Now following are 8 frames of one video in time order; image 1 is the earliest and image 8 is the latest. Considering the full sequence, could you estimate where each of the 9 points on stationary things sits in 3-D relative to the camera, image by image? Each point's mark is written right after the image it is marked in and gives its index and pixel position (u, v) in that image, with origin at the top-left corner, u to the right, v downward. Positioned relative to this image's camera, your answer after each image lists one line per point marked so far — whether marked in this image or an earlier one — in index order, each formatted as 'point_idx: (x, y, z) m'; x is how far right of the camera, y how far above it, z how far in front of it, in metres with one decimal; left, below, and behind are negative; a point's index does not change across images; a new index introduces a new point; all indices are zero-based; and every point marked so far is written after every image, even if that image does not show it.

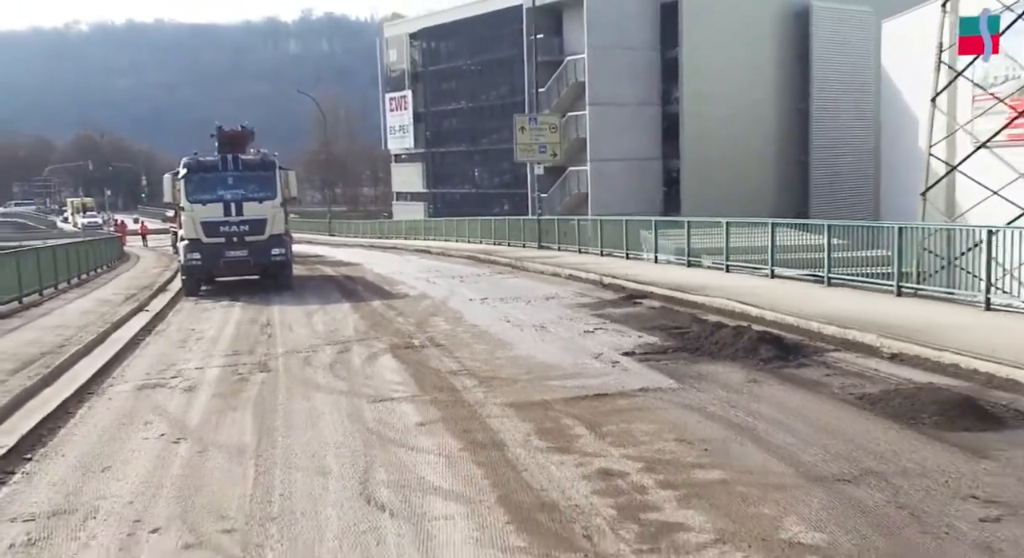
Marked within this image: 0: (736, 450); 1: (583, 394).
0: (+1.6, -1.2, +8.2) m
1: (+0.7, -1.1, +10.8) m
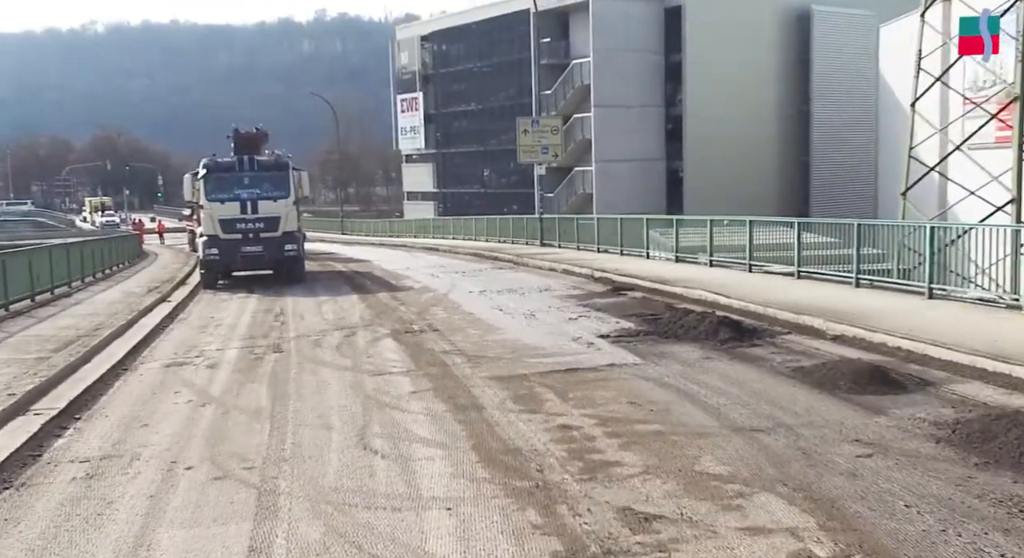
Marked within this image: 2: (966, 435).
0: (+1.4, -1.1, +9.7) m
1: (+0.5, -0.9, +12.3) m
2: (+3.2, -1.1, +8.0) m
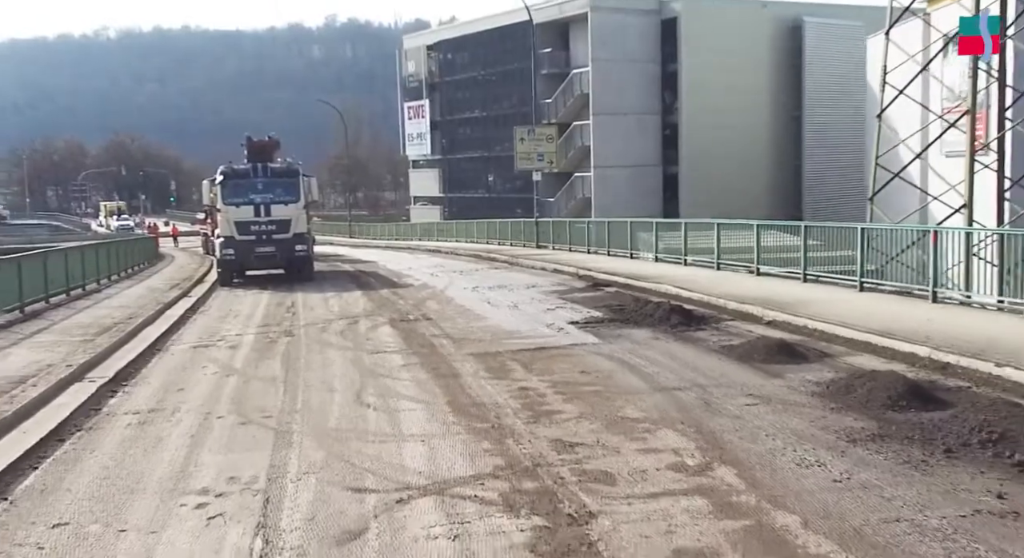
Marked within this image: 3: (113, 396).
0: (+1.1, -1.0, +11.8) m
1: (+0.2, -0.8, +14.4) m
2: (+2.9, -1.0, +10.1) m
3: (-4.2, -1.2, +11.9) m
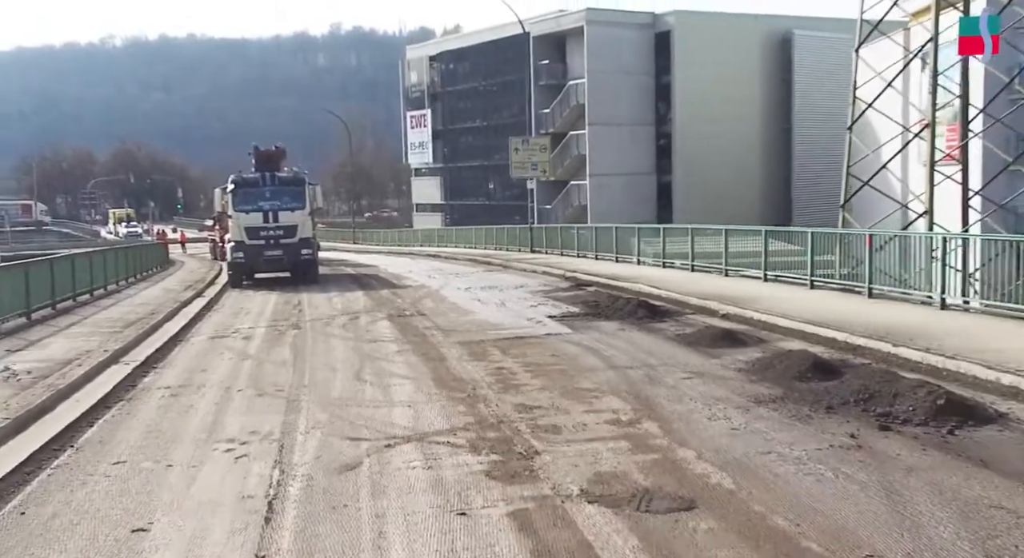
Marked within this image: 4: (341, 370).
0: (+0.8, -1.0, +13.7) m
1: (0.0, -0.8, +16.3) m
2: (+2.6, -0.9, +12.0) m
3: (-4.5, -1.2, +13.8) m
4: (-2.1, -1.1, +13.8) m
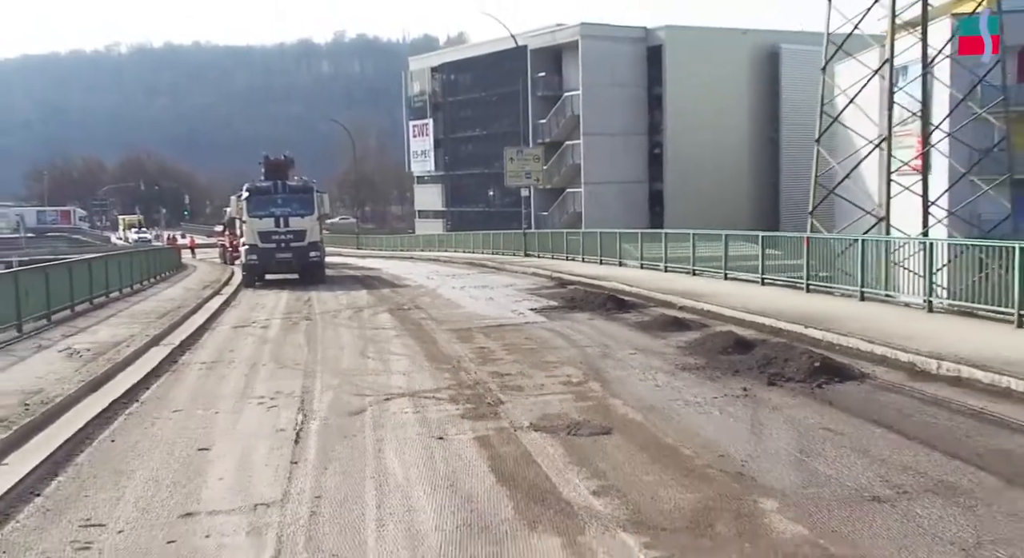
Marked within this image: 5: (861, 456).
0: (+0.5, -0.9, +16.2) m
1: (-0.3, -0.7, +18.9) m
2: (+2.3, -0.8, +14.5) m
3: (-4.8, -1.1, +16.4) m
4: (-2.4, -1.0, +16.3) m
5: (+2.5, -1.3, +8.2) m
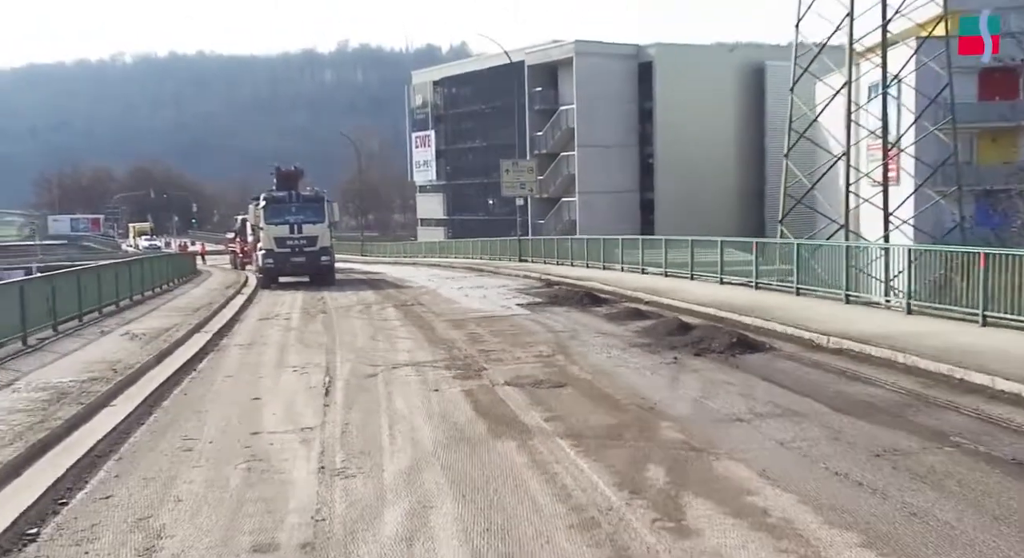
0: (+0.3, -0.8, +19.3) m
1: (-0.5, -0.7, +21.9) m
2: (+2.1, -0.8, +17.6) m
3: (-5.0, -1.0, +19.5) m
4: (-2.6, -1.0, +19.4) m
5: (+2.3, -1.2, +11.3) m
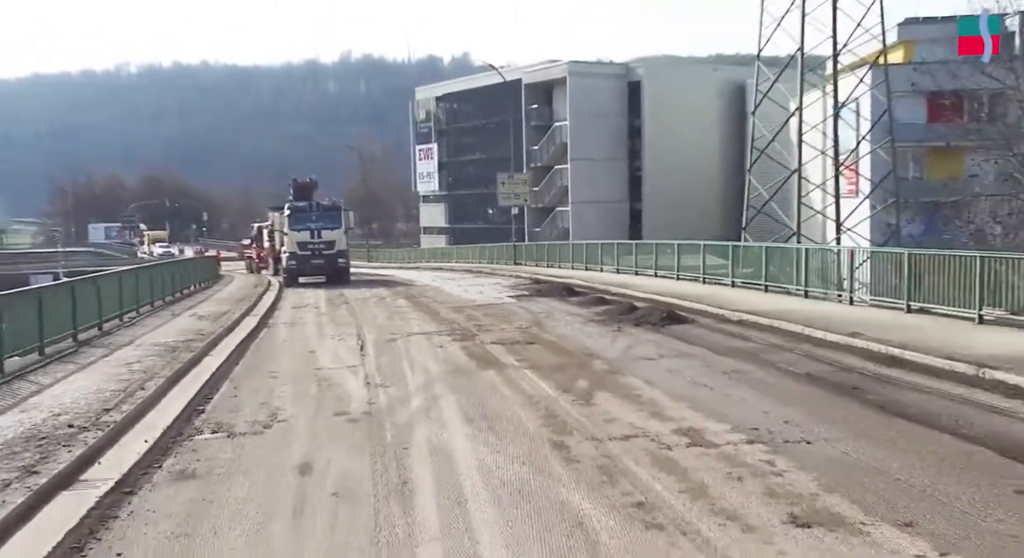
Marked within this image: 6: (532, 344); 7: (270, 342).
0: (+0.1, -0.7, +24.1) m
1: (-0.8, -0.6, +26.8) m
2: (+1.9, -0.6, +22.4) m
3: (-5.3, -0.9, +24.3) m
4: (-2.9, -0.8, +24.2) m
5: (+2.0, -1.0, +16.1) m
6: (+0.3, -1.0, +17.2) m
7: (-4.2, -1.1, +19.4) m
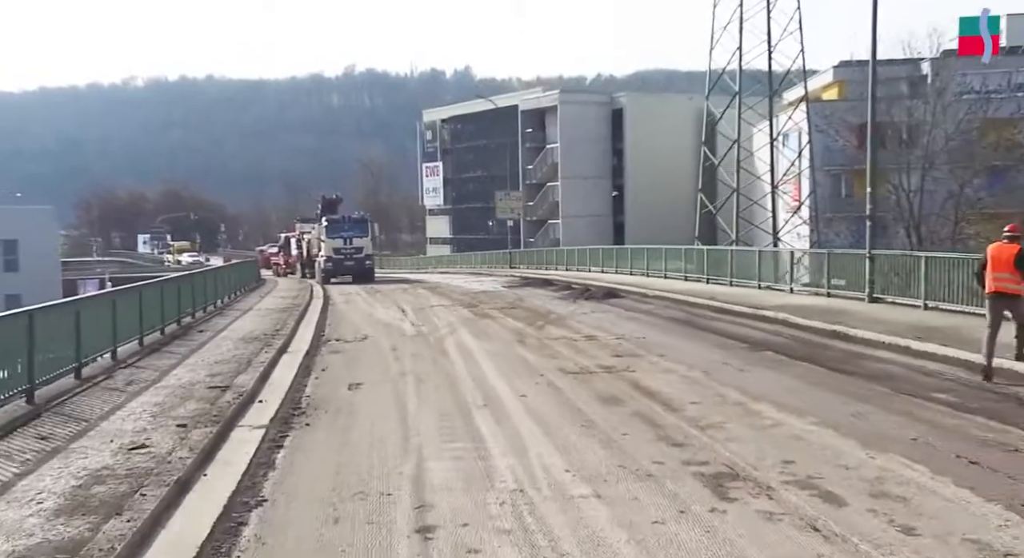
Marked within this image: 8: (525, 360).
0: (-0.2, -0.5, +33.4) m
1: (-1.0, -0.4, +36.0) m
2: (+1.6, -0.4, +31.7) m
3: (-5.5, -0.7, +33.5) m
4: (-3.1, -0.6, +33.5) m
5: (+1.8, -0.7, +25.4) m
6: (0.0, -0.7, +26.5) m
7: (-4.5, -0.8, +28.7) m
8: (+0.2, -1.2, +16.4) m
